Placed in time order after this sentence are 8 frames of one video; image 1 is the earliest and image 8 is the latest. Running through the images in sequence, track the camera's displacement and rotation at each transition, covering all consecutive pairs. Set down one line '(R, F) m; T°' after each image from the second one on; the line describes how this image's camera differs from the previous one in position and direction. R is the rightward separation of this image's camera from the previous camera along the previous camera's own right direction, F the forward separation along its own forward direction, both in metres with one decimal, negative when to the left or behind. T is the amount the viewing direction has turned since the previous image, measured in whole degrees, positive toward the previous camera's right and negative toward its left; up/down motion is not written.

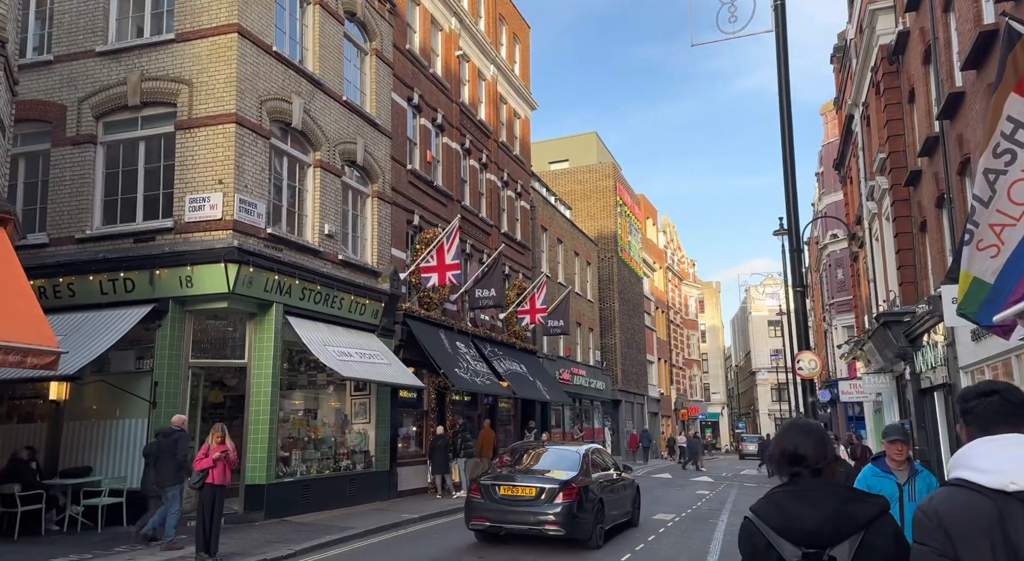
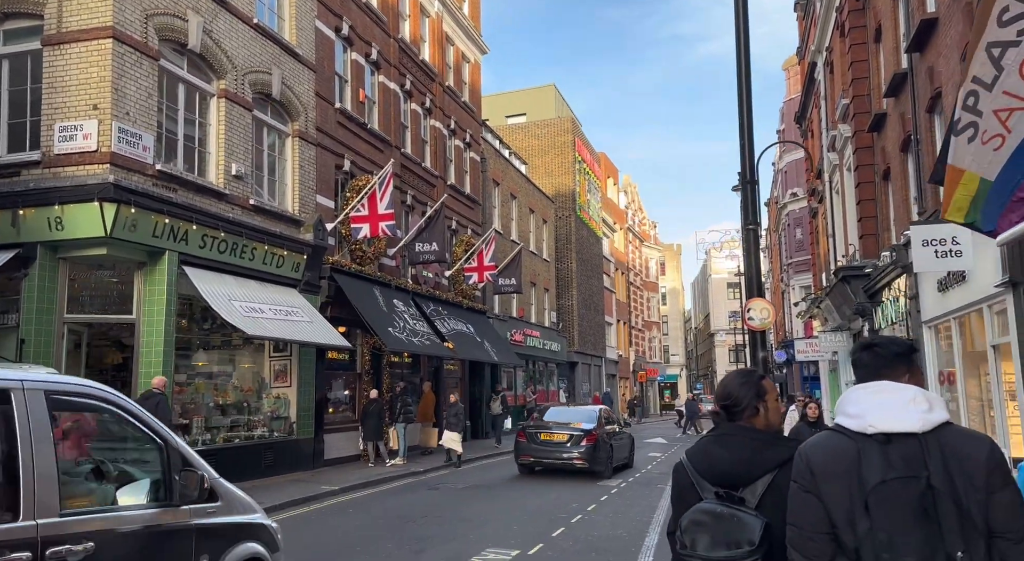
(+0.6, +1.6) m; +2°
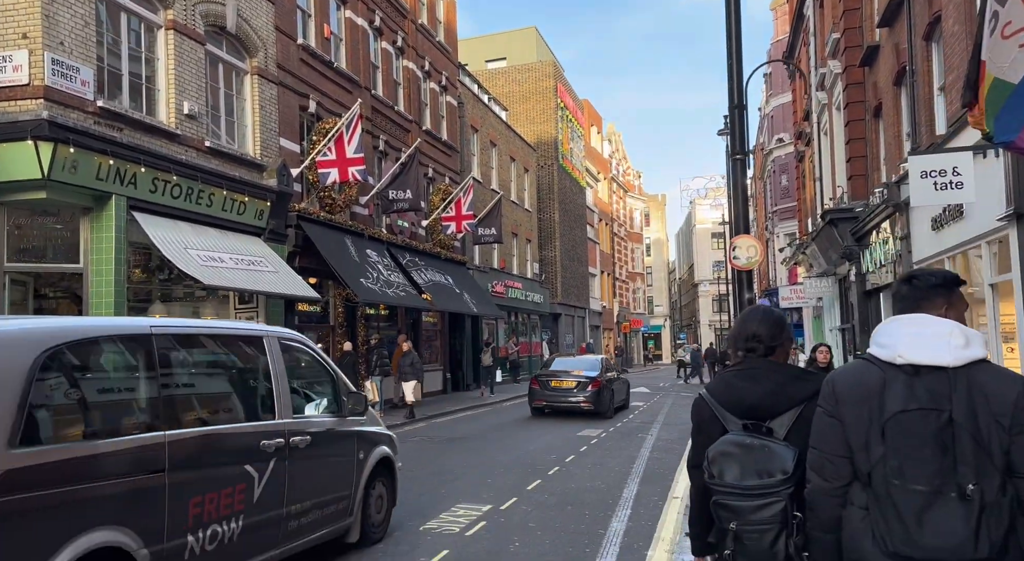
(+0.2, +0.7) m; +1°
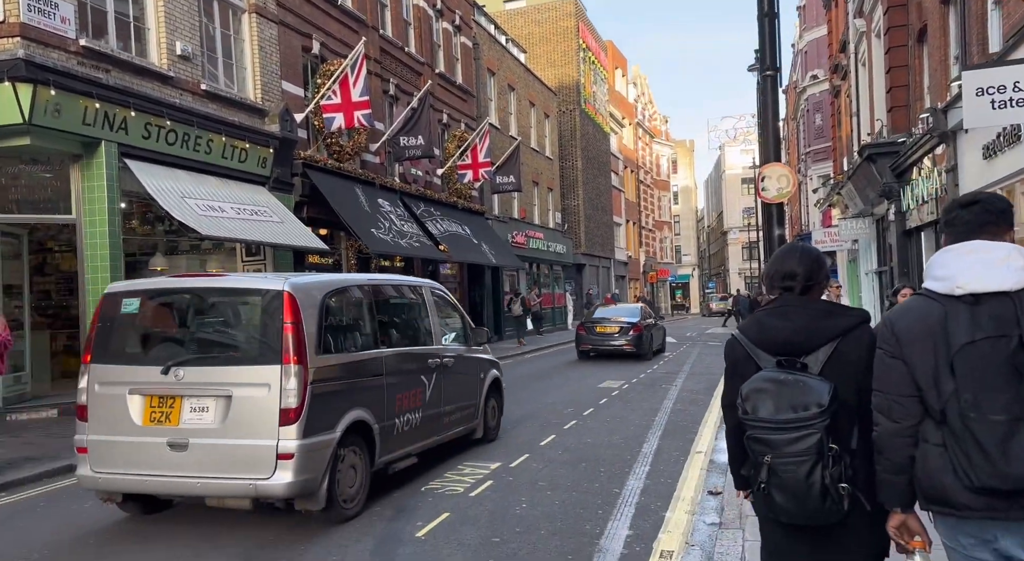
(+0.2, +0.7) m; -2°
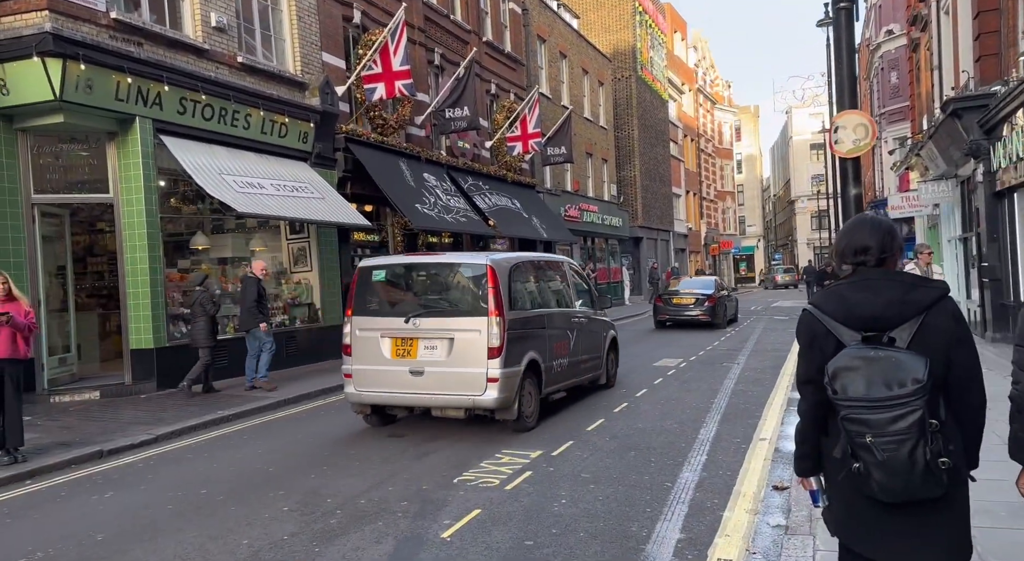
(+0.2, +0.6) m; -4°
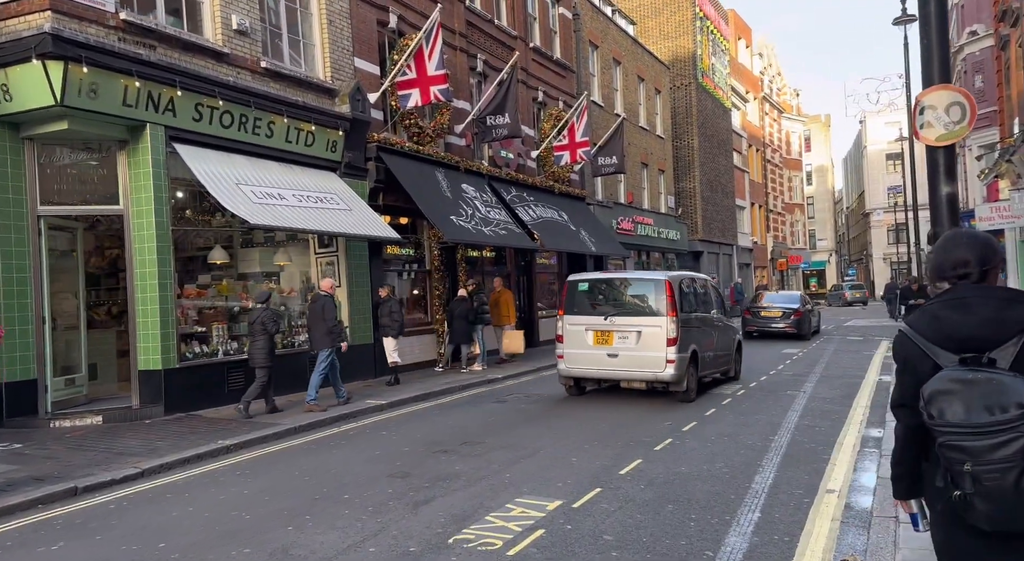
(+0.4, +1.0) m; -4°
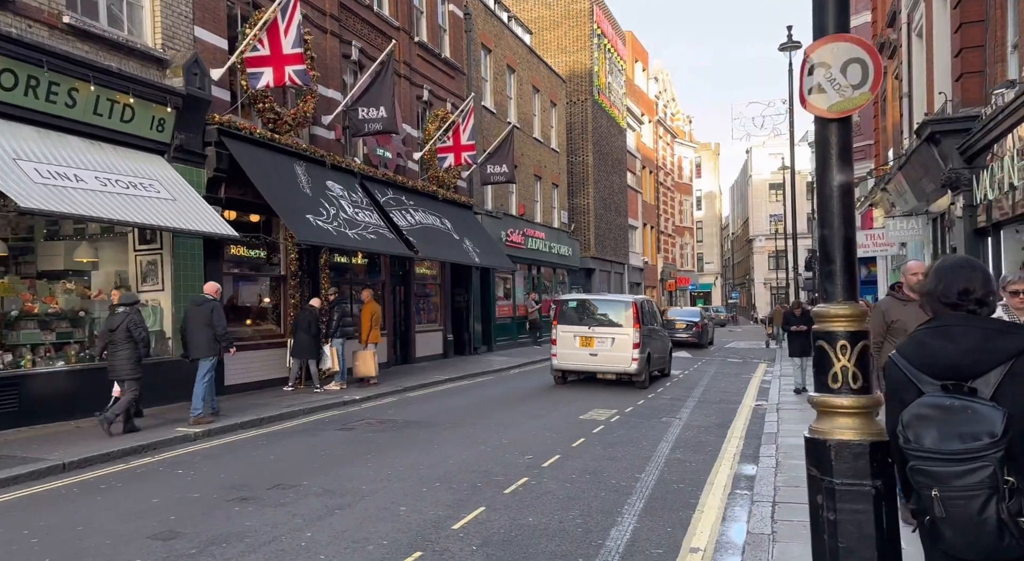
(+0.7, +1.4) m; +7°
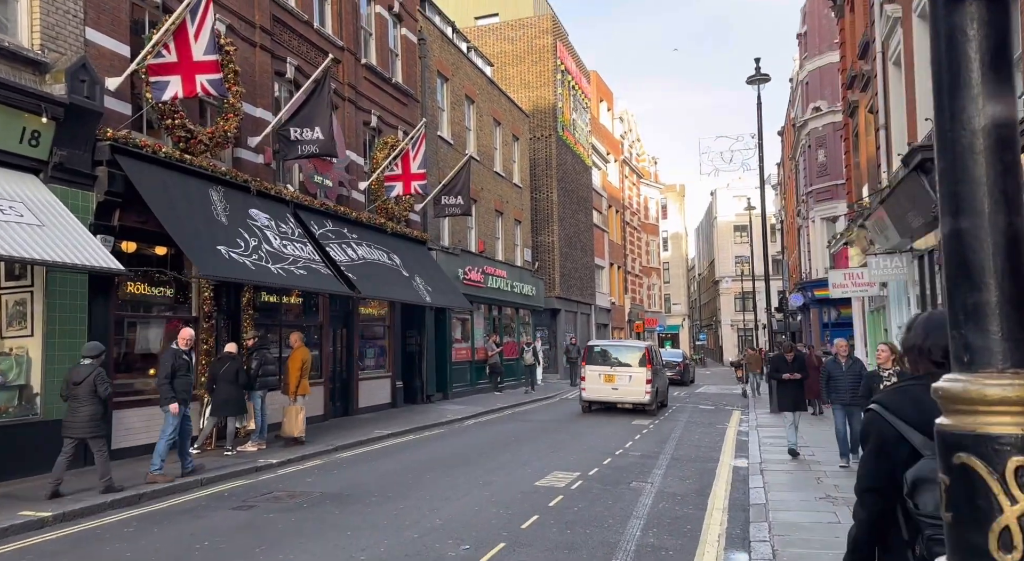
(+0.3, +1.8) m; +2°
